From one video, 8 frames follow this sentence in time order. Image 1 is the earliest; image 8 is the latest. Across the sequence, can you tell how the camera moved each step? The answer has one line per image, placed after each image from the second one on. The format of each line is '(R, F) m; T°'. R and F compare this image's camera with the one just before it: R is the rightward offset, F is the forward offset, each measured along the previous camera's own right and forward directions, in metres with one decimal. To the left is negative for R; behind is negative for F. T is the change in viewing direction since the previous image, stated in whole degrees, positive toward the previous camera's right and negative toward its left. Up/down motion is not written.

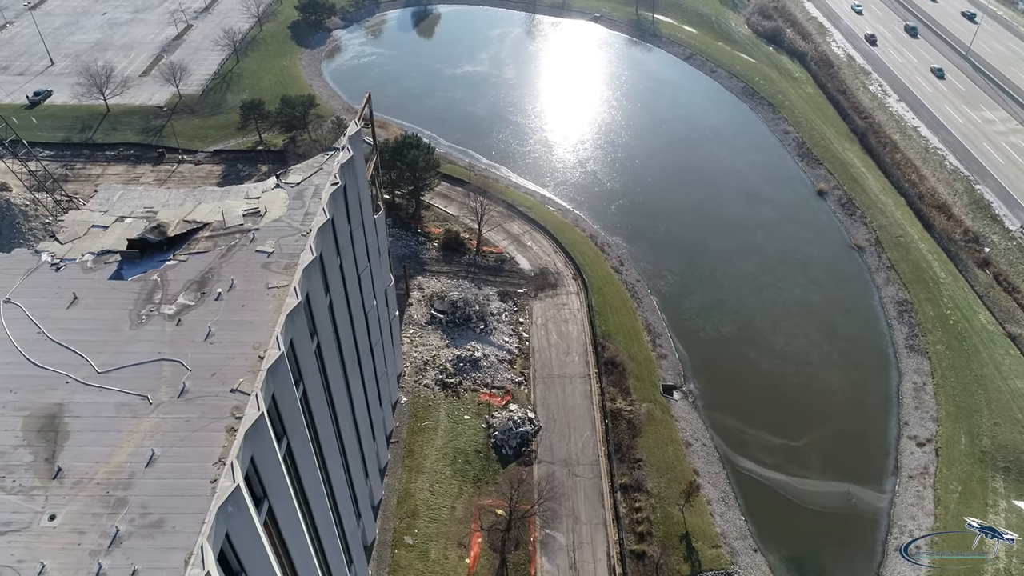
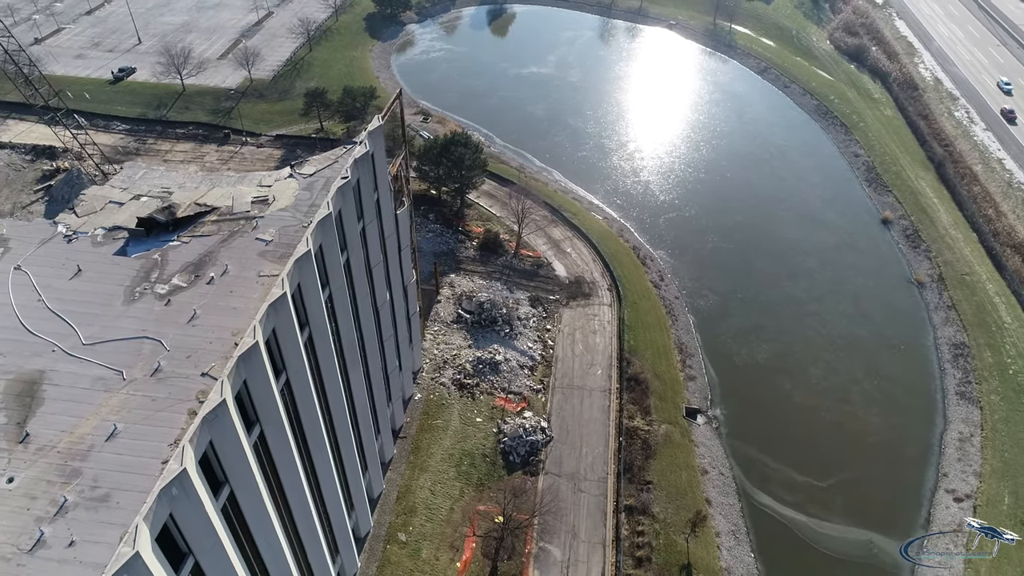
(+2.6, +0.6) m; -6°
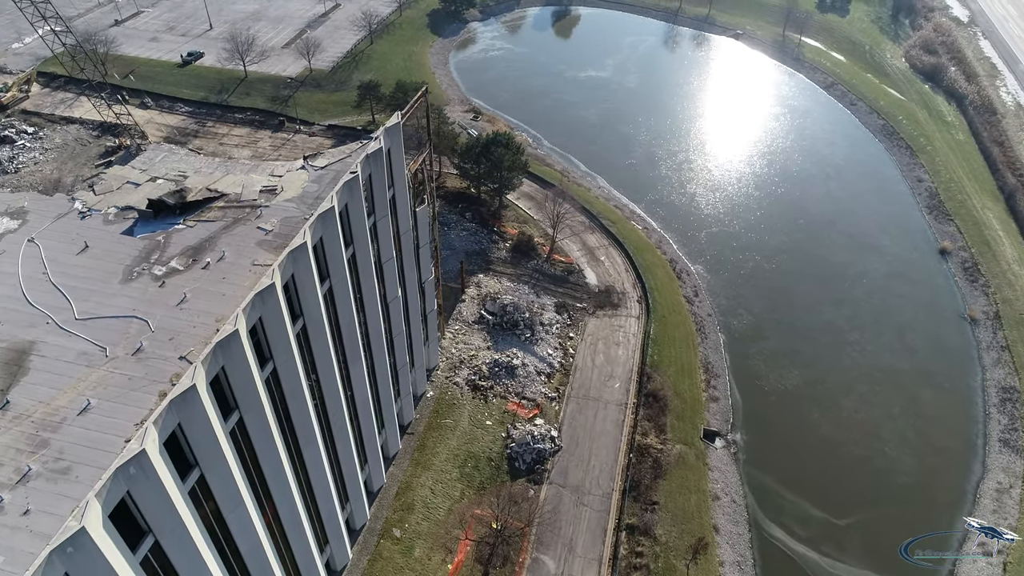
(+2.2, +0.5) m; -5°
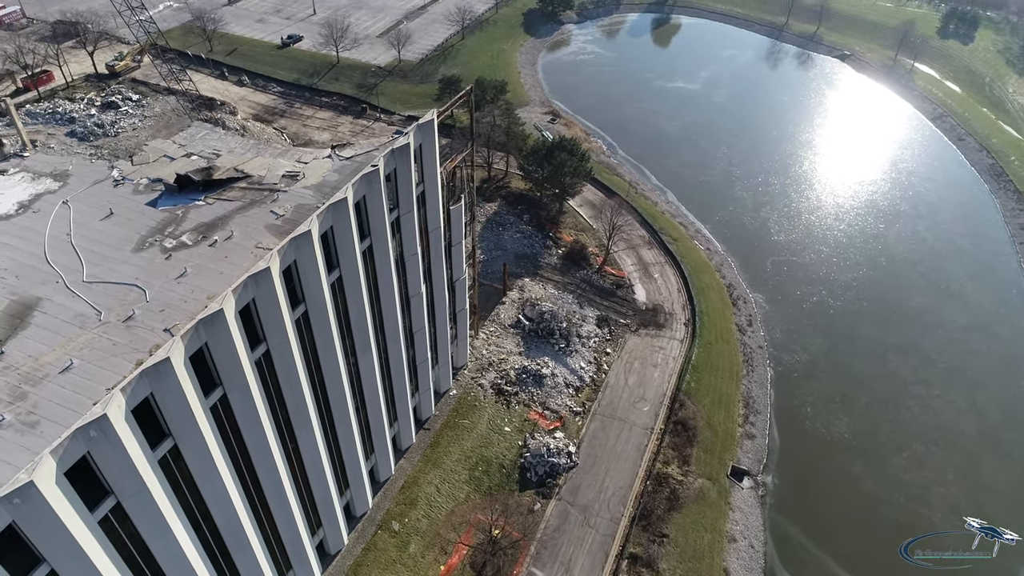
(+3.0, +0.7) m; -7°
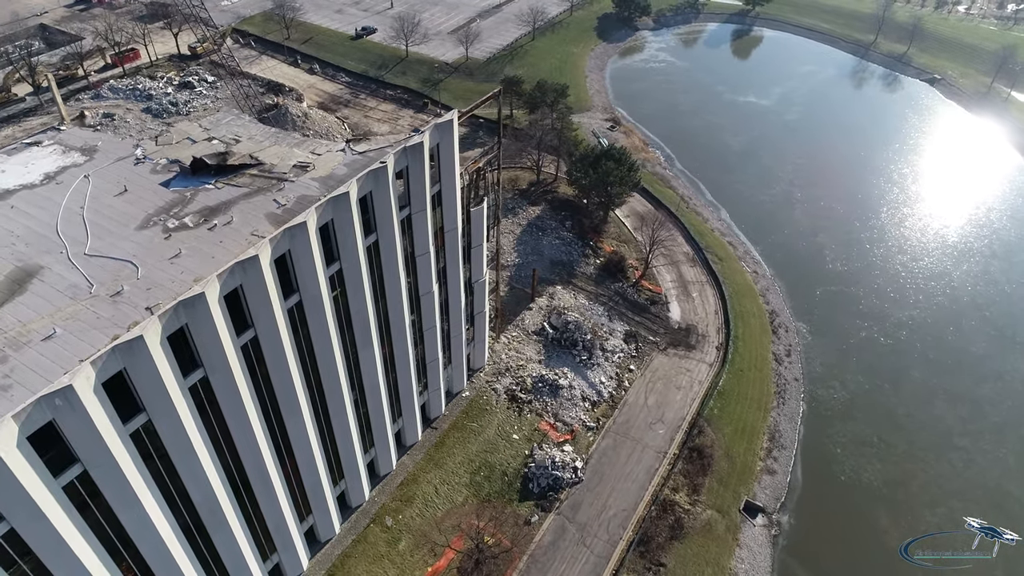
(+2.8, +0.6) m; -6°
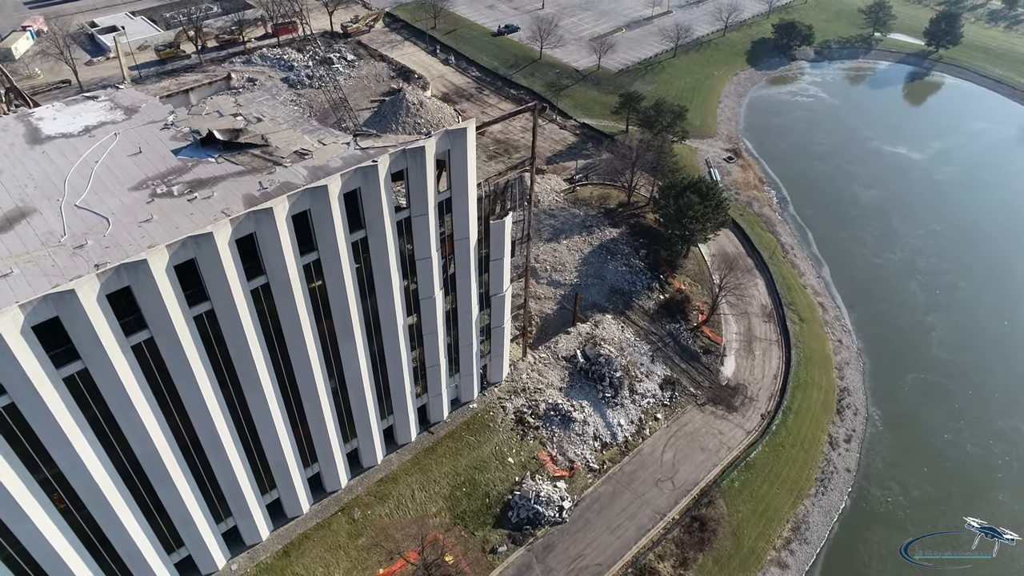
(+6.5, +1.9) m; -12°
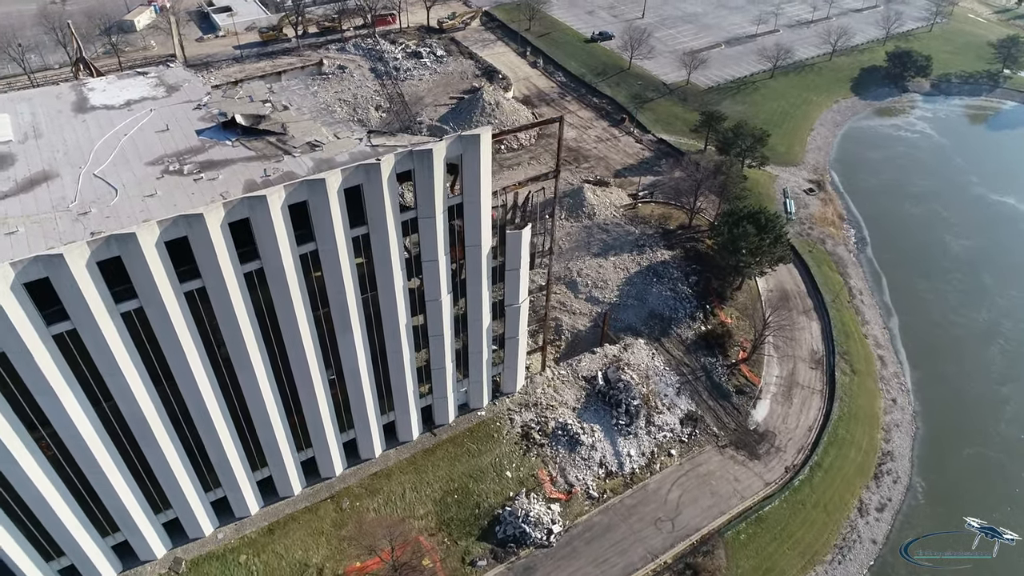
(+4.0, +0.9) m; -8°
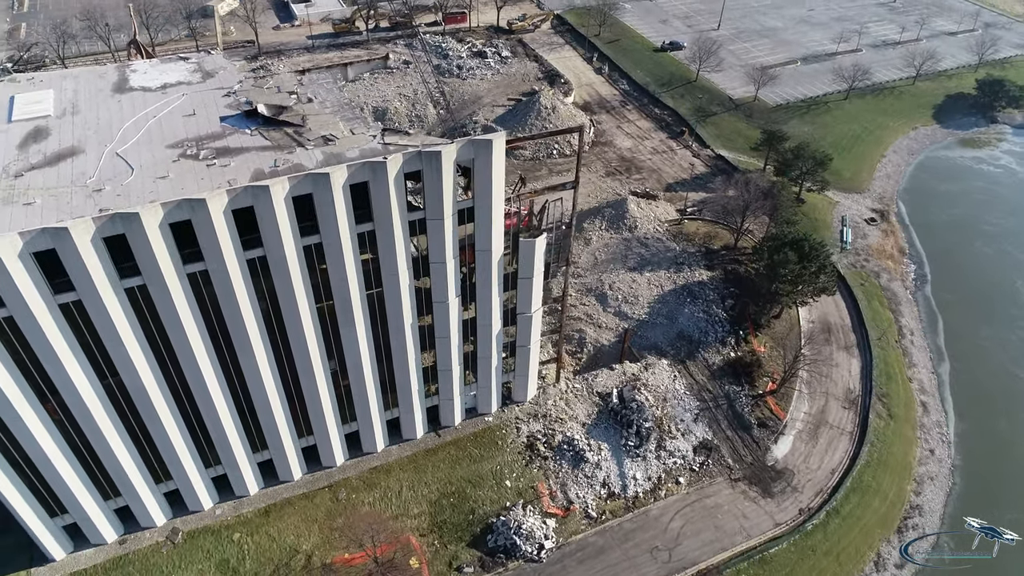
(+2.8, +0.6) m; -6°
